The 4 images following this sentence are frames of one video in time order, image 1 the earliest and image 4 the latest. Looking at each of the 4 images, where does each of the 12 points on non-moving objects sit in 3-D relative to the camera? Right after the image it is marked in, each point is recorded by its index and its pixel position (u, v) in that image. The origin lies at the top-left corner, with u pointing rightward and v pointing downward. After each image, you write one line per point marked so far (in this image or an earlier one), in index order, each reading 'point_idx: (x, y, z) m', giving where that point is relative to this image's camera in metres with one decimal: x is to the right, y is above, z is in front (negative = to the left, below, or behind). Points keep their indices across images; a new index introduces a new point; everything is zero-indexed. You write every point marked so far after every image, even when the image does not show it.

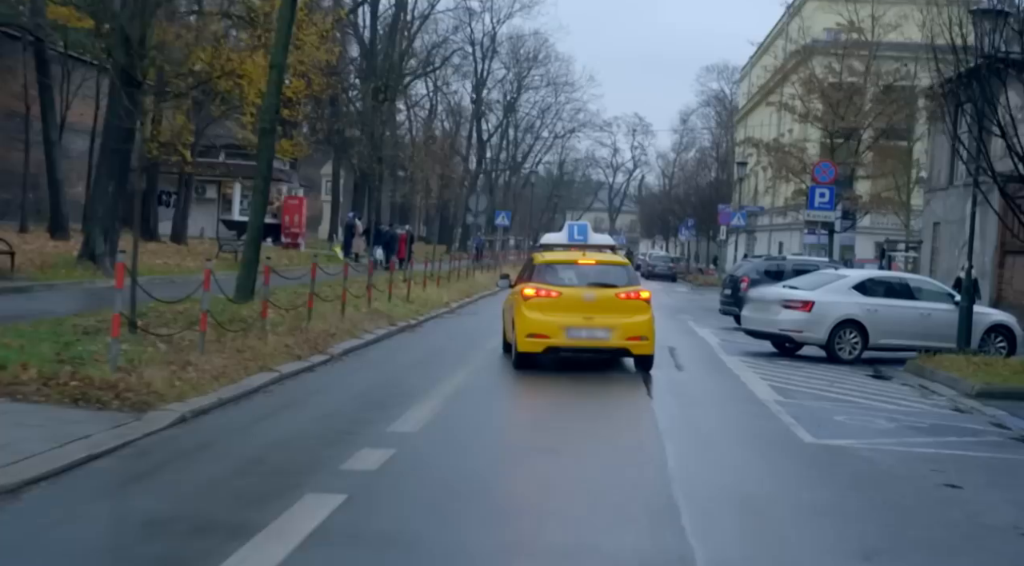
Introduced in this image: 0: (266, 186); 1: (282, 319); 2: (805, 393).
0: (-4.2, +1.6, +19.6) m
1: (-3.4, -0.6, +17.0) m
2: (+3.7, -1.4, +14.7) m
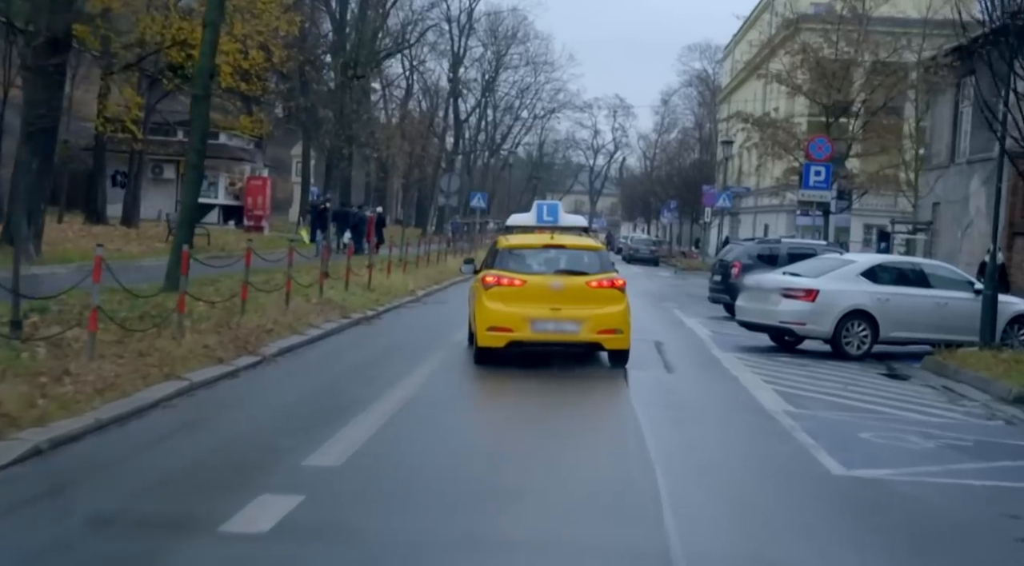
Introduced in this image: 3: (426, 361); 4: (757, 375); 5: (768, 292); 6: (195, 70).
0: (-4.7, +1.8, +17.3) m
1: (-3.8, -0.4, +14.8) m
2: (+3.3, -1.3, +12.6) m
3: (-1.1, -1.0, +15.5) m
4: (+3.1, -1.2, +14.5) m
5: (+4.0, -0.1, +17.9) m
6: (-4.7, +3.1, +17.1) m
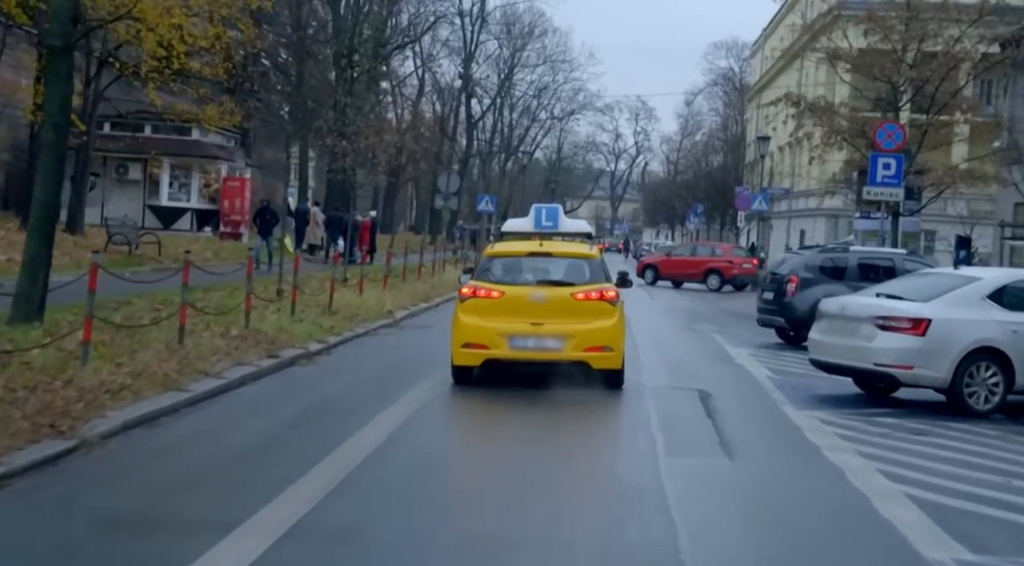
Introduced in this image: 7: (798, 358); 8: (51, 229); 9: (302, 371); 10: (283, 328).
0: (-4.8, +1.5, +12.4) m
1: (-4.0, -0.7, +9.8) m
2: (+3.1, -1.5, +7.5) m
3: (-1.3, -1.3, +10.5) m
4: (+2.9, -1.4, +9.4) m
5: (+3.8, -0.4, +12.9) m
6: (-4.8, +2.8, +12.2) m
7: (+4.2, -1.1, +17.2) m
8: (-4.9, +0.6, +12.5) m
9: (-2.4, -1.0, +13.4) m
10: (-3.0, -0.6, +15.5) m
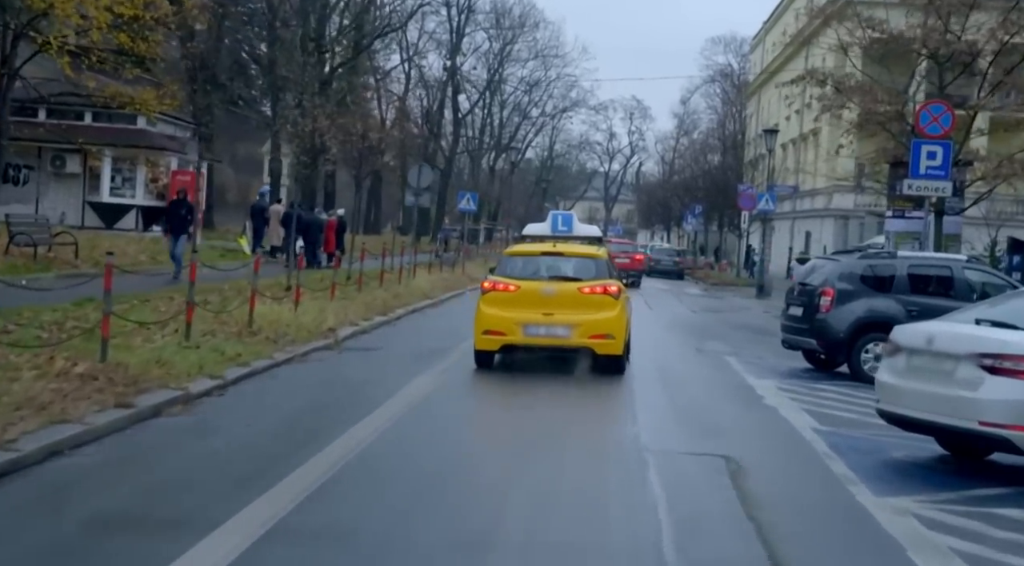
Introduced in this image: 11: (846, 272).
0: (-5.2, +1.4, +8.5) m
1: (-4.4, -0.8, +5.9) m
2: (+2.7, -1.7, +3.6) m
3: (-1.7, -1.4, +6.7) m
4: (+2.5, -1.6, +5.6) m
5: (+3.4, -0.6, +9.0) m
6: (-5.2, +2.7, +8.3) m
7: (+3.8, -1.2, +13.4) m
8: (-5.3, +0.4, +8.6) m
9: (-2.8, -1.2, +9.5) m
10: (-3.5, -0.7, +11.6) m
11: (+4.7, +0.1, +16.3) m
